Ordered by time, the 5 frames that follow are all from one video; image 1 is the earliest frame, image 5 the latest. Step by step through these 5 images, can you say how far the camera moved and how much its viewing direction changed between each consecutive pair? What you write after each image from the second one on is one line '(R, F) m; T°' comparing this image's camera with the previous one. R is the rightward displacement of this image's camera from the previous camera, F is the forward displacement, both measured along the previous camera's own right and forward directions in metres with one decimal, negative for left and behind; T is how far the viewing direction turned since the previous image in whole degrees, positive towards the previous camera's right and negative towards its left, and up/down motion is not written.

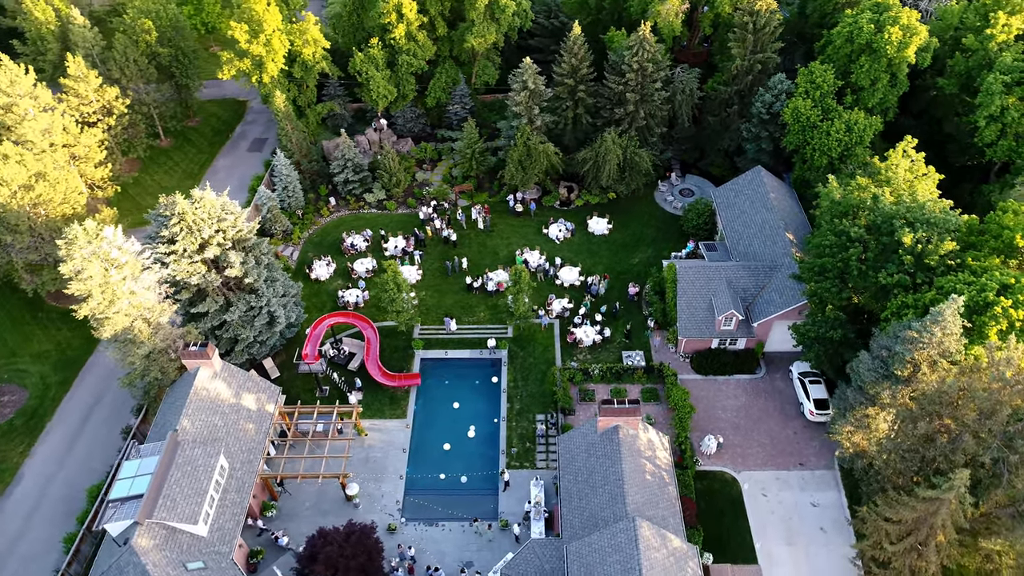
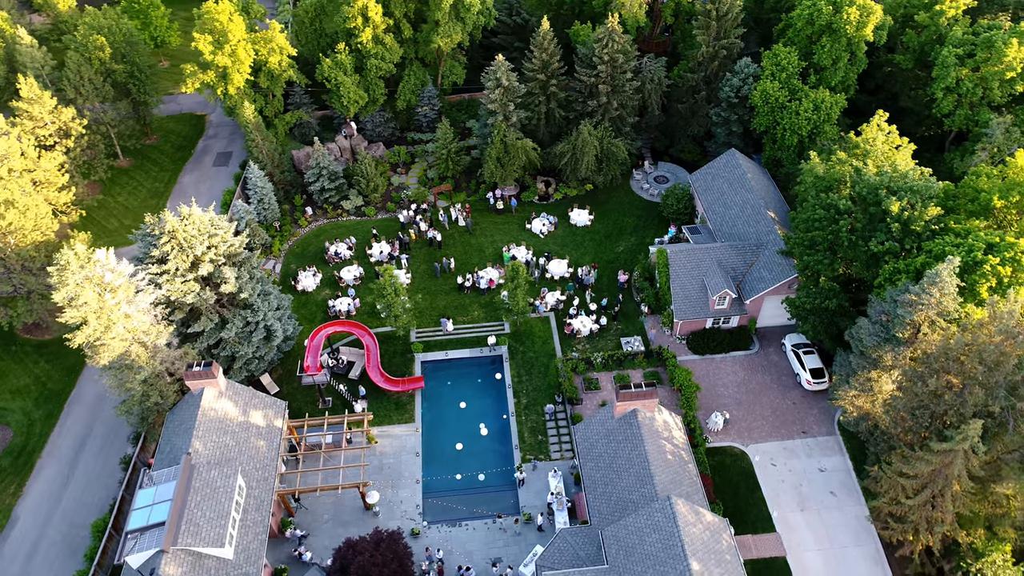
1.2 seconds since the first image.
(-2.9, -0.1) m; +4°
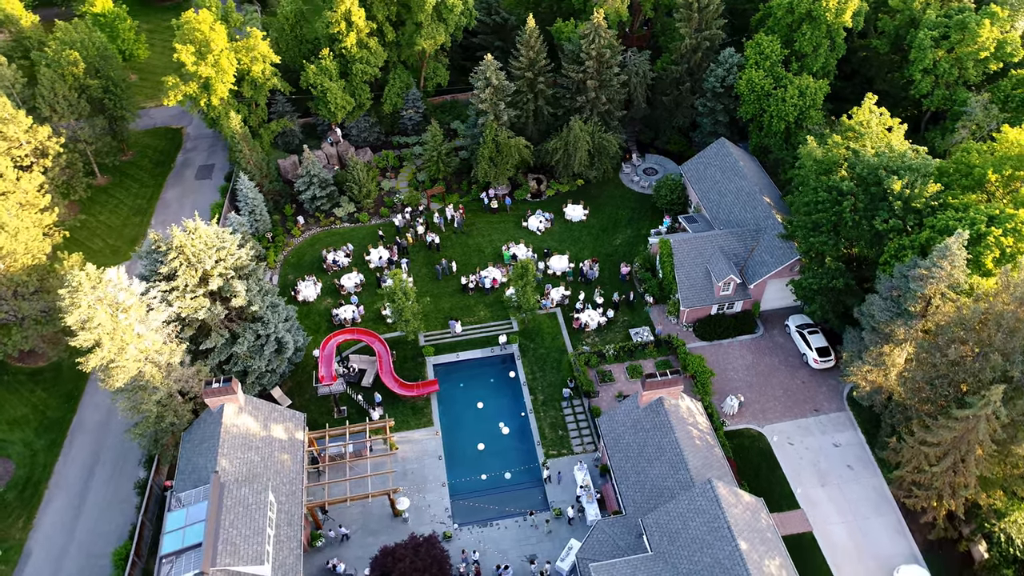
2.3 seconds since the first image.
(-2.9, 0.0) m; +3°
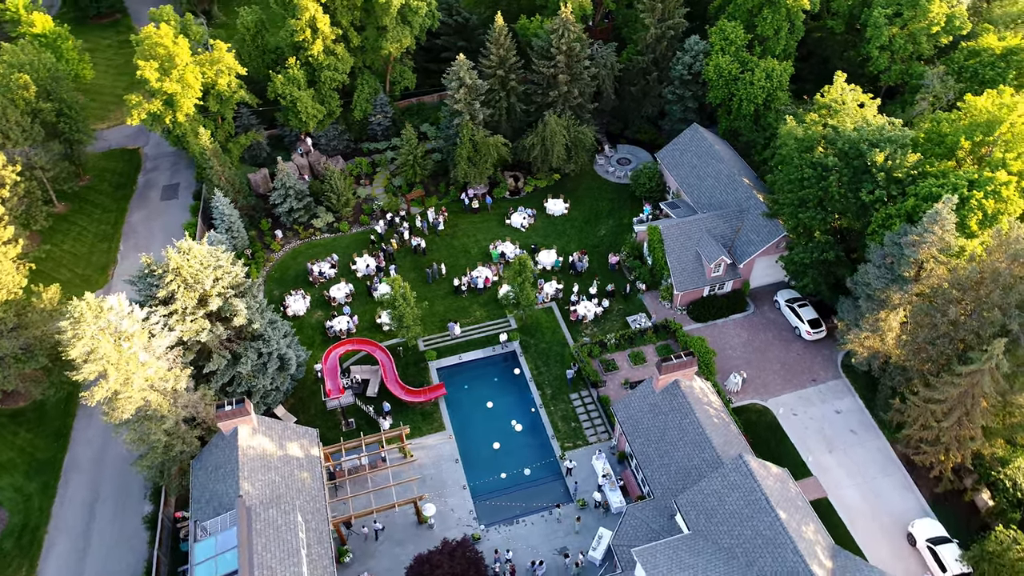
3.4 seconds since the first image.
(-3.2, +0.1) m; +4°
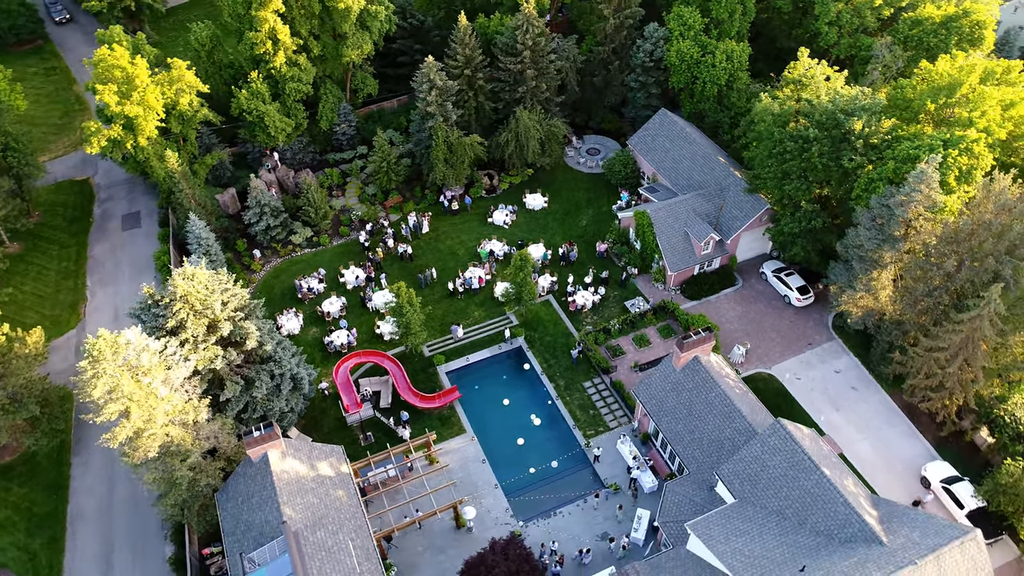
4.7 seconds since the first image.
(-4.2, +0.1) m; +6°
